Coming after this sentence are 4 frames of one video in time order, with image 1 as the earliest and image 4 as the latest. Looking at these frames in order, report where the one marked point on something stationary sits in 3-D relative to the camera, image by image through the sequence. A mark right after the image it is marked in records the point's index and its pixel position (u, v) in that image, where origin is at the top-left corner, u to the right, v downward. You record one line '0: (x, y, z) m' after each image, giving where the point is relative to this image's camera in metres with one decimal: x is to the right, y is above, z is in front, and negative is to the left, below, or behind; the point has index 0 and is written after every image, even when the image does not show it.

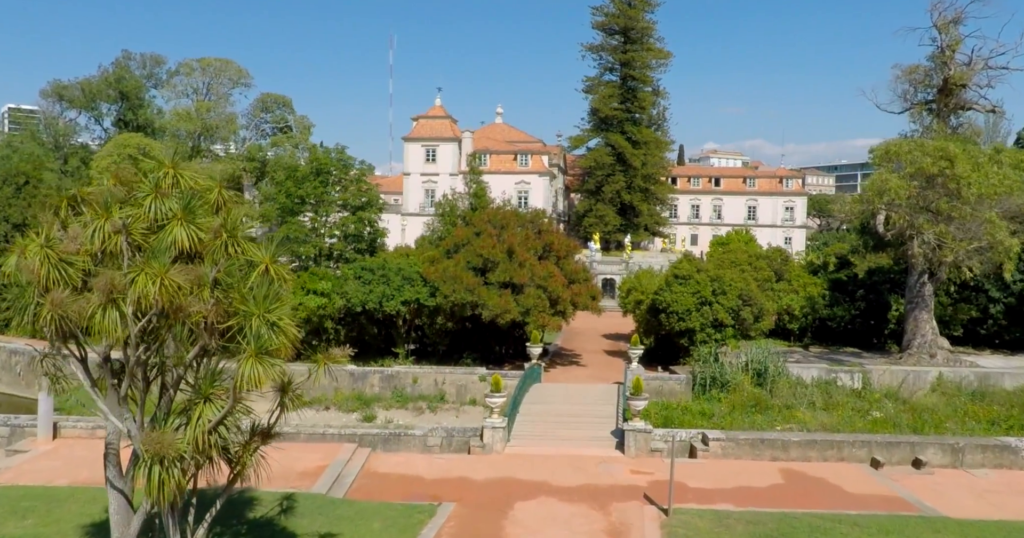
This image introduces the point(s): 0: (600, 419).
0: (+1.9, -3.2, +16.9) m
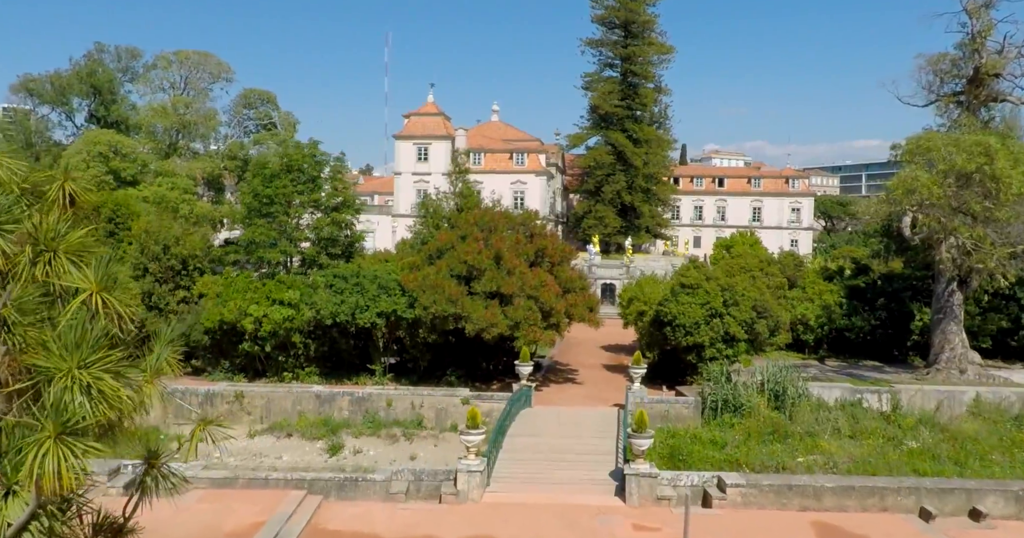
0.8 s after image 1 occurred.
0: (+1.6, -3.4, +14.5) m
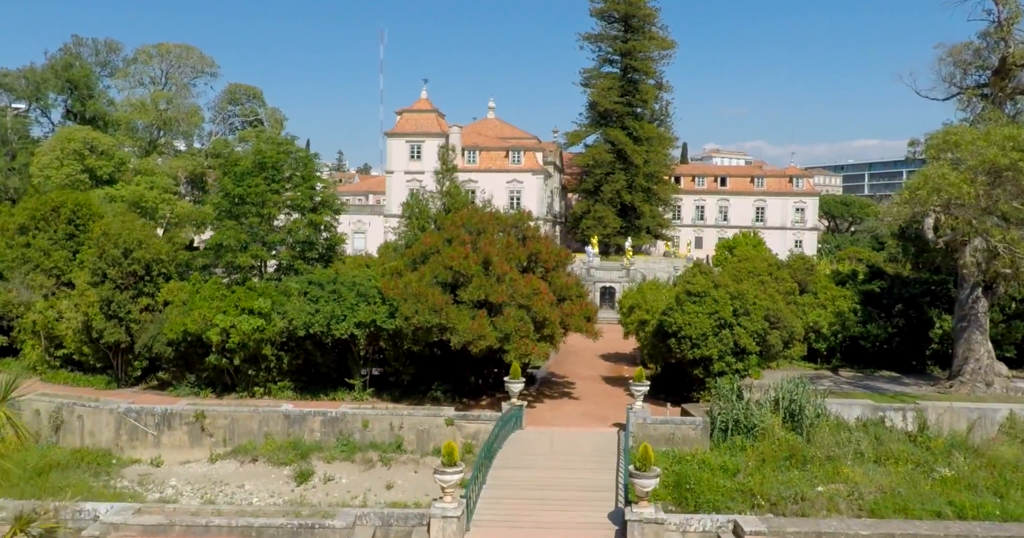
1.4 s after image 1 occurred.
0: (+1.3, -3.6, +12.7) m
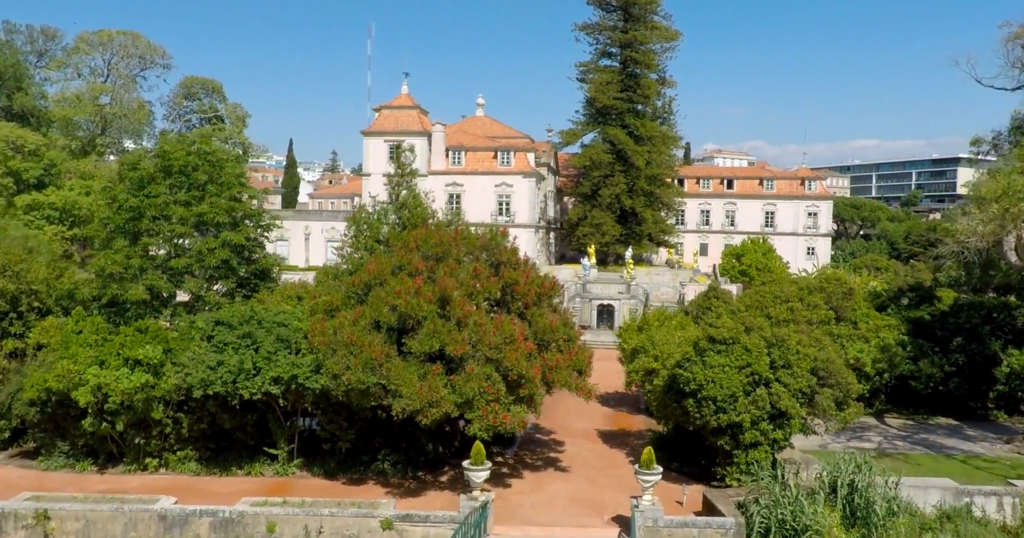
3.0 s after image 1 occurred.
0: (+0.7, -4.3, +7.9) m
